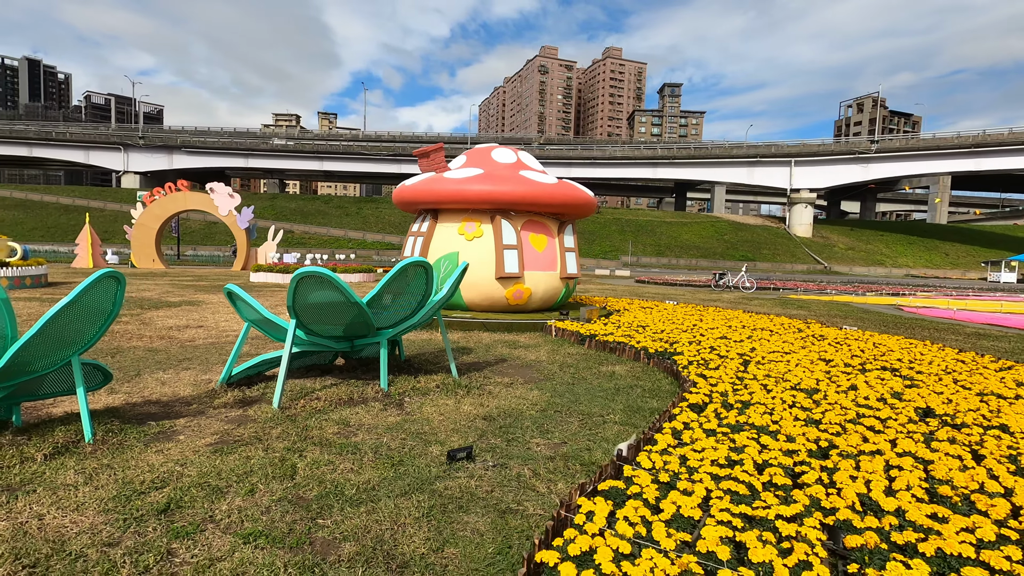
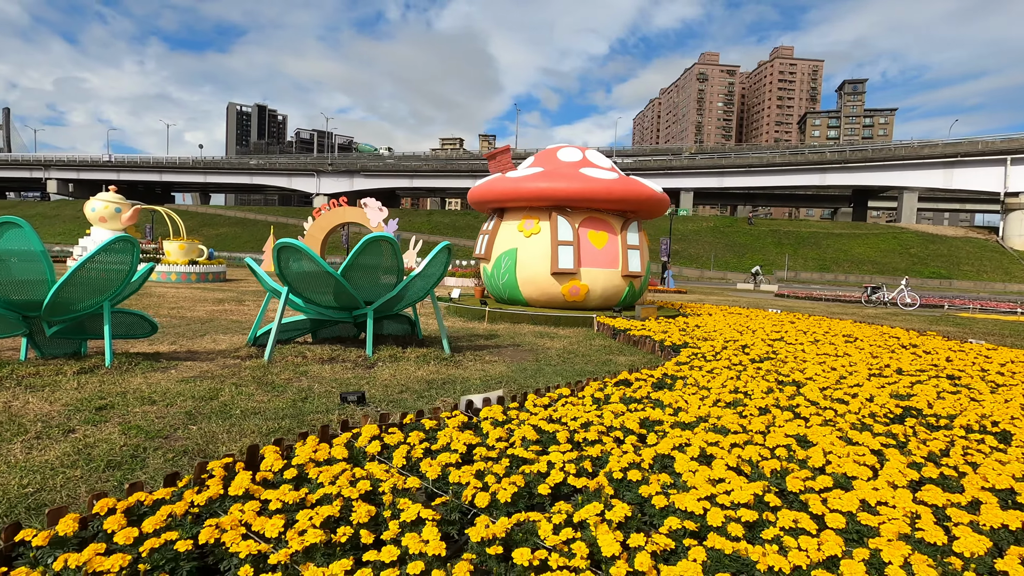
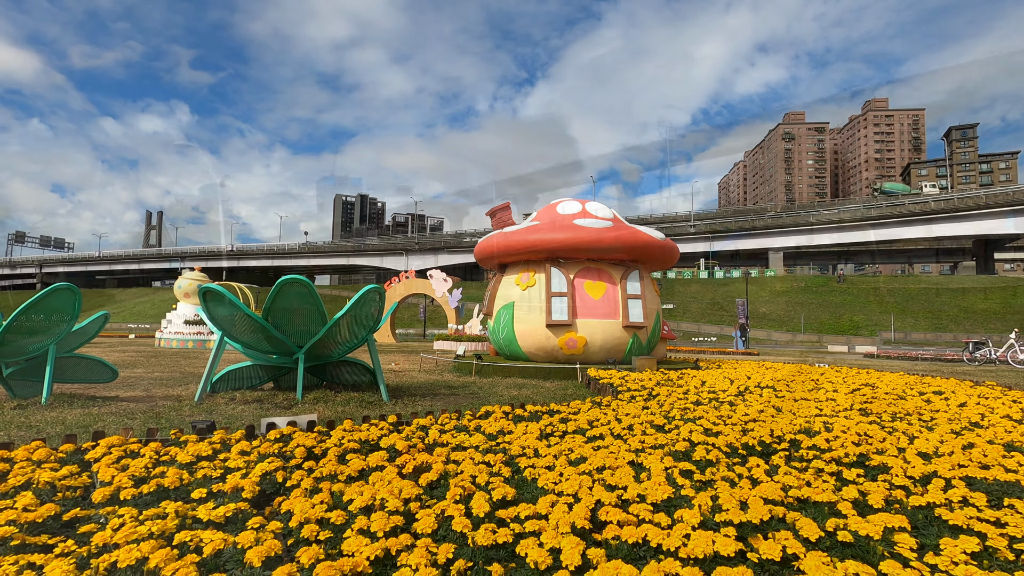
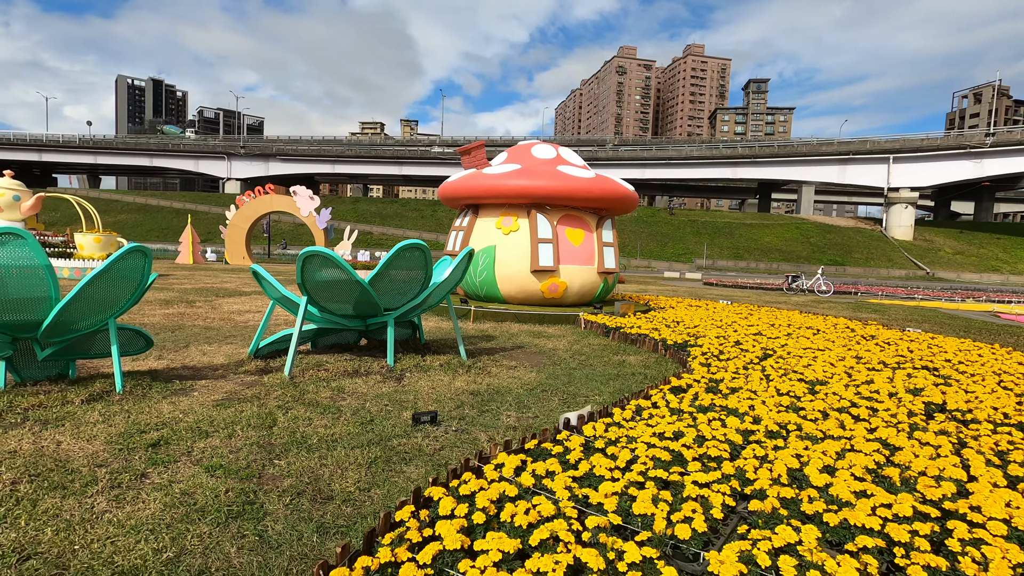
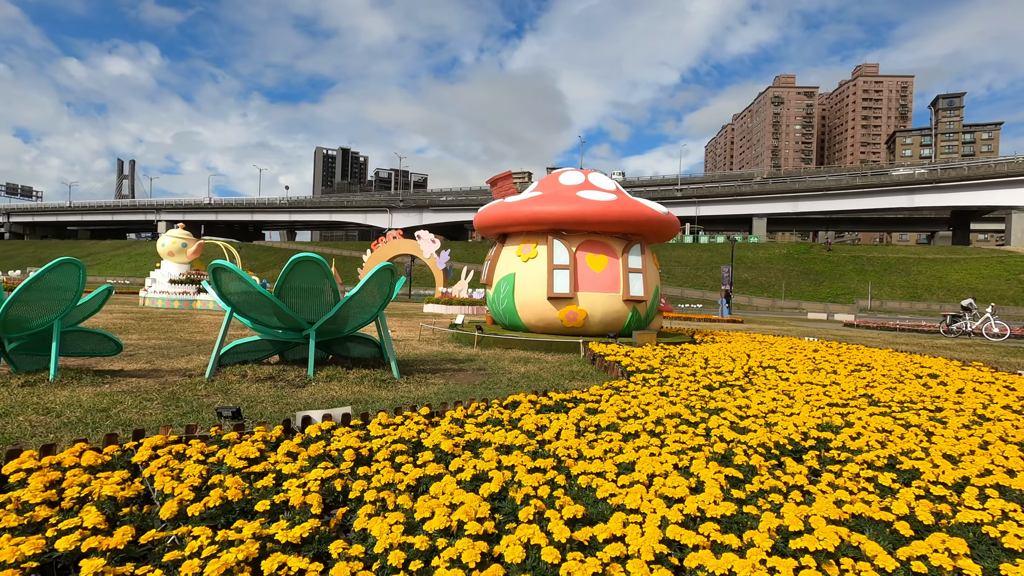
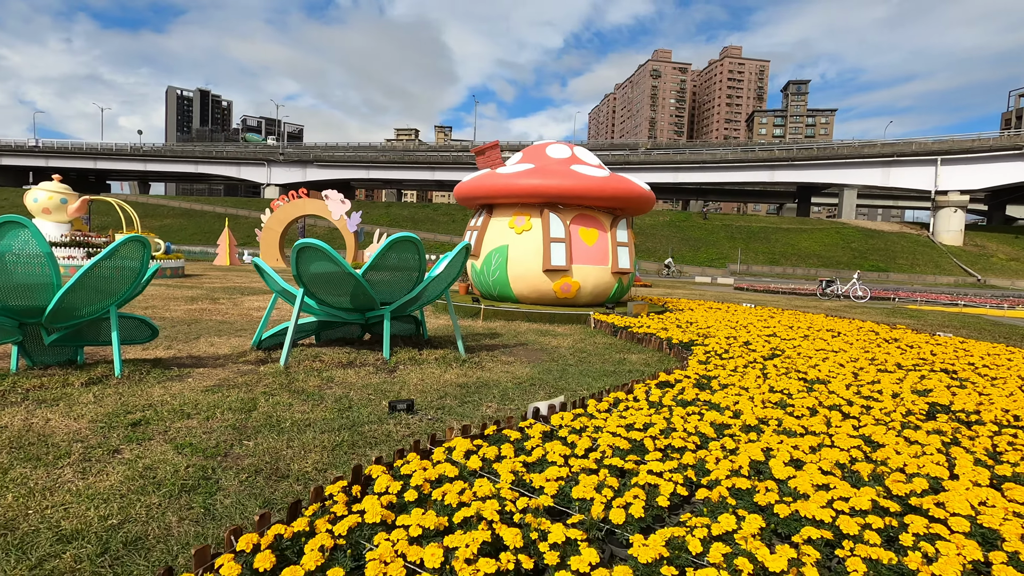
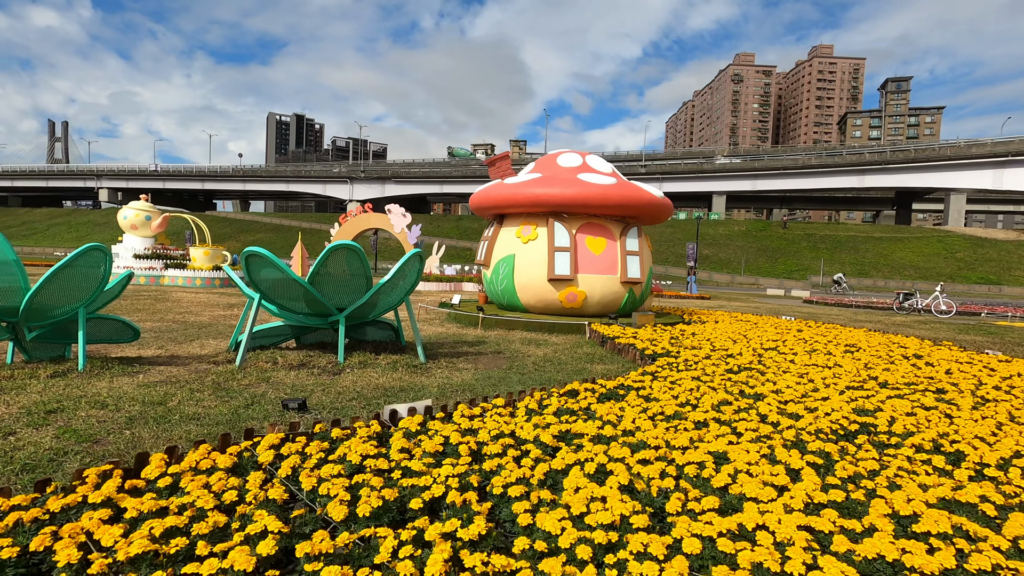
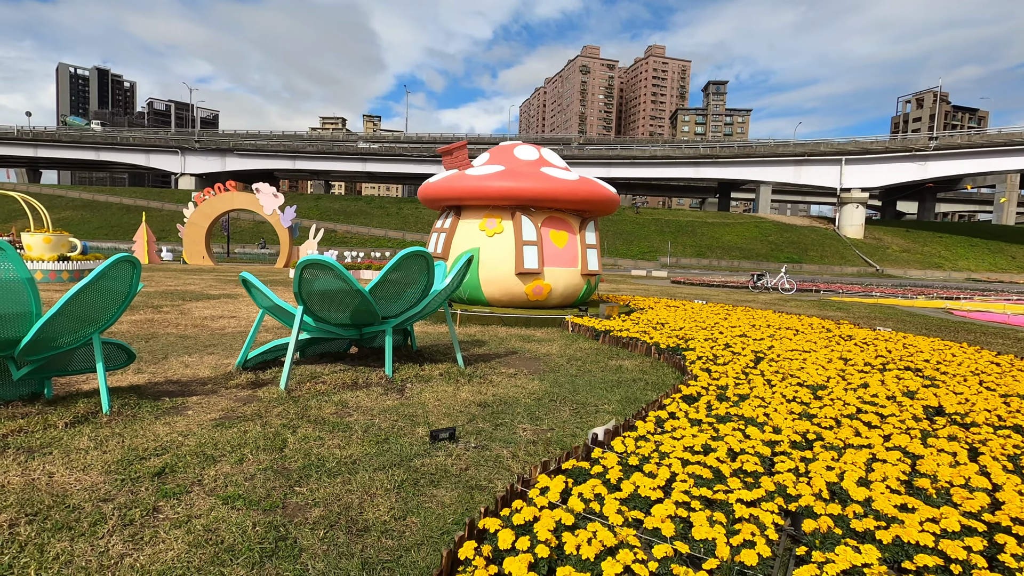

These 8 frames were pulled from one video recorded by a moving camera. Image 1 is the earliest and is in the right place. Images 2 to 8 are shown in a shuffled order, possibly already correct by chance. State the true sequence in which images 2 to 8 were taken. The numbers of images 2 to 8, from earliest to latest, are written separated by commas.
8, 4, 6, 2, 7, 5, 3
